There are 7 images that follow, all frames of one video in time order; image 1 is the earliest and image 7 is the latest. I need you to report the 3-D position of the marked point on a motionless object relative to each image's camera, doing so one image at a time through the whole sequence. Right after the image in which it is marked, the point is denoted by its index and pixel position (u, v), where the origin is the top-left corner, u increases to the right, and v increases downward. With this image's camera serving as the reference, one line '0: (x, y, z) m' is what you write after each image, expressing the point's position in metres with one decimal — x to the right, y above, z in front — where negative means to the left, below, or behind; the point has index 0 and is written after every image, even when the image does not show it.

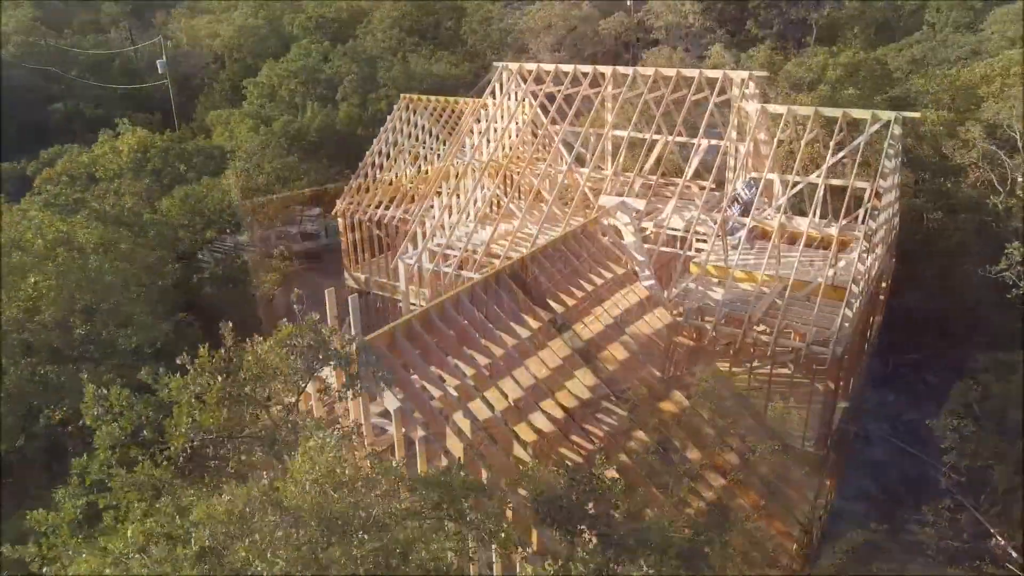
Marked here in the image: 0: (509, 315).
0: (0.0, -0.3, +8.1) m
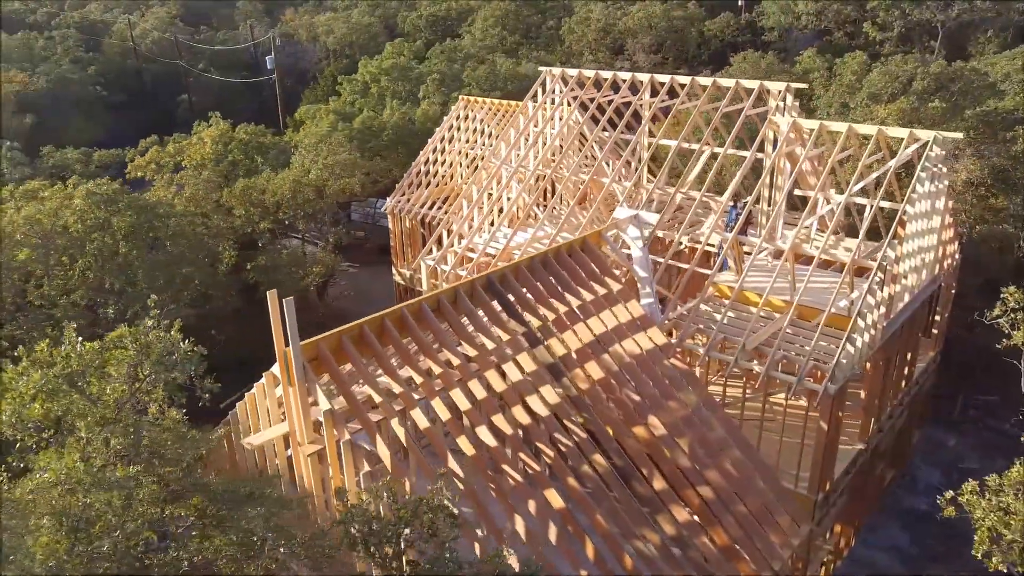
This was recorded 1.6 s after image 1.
0: (-0.3, -0.4, +8.1) m
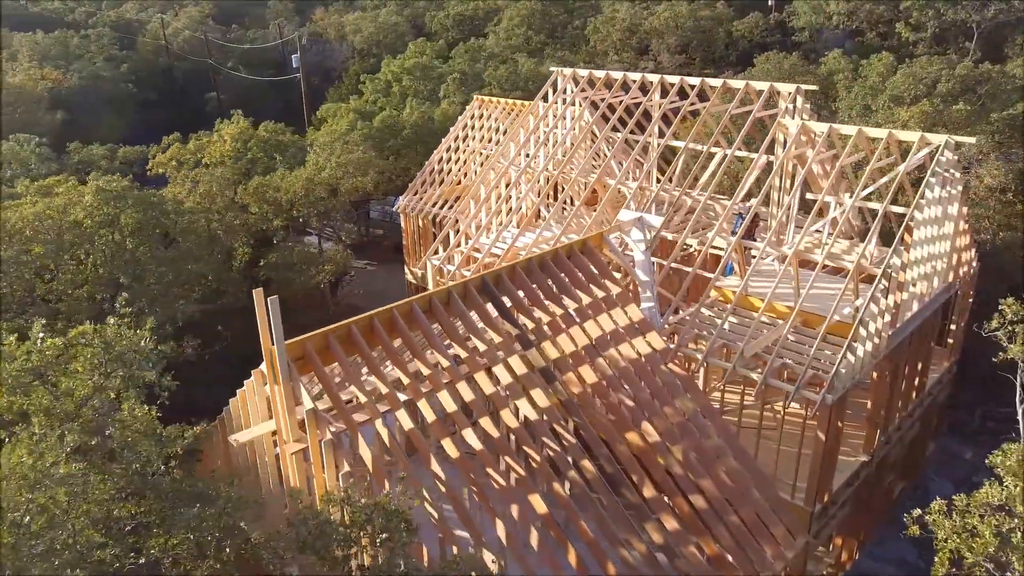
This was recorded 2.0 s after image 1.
0: (-0.4, -0.4, +8.0) m
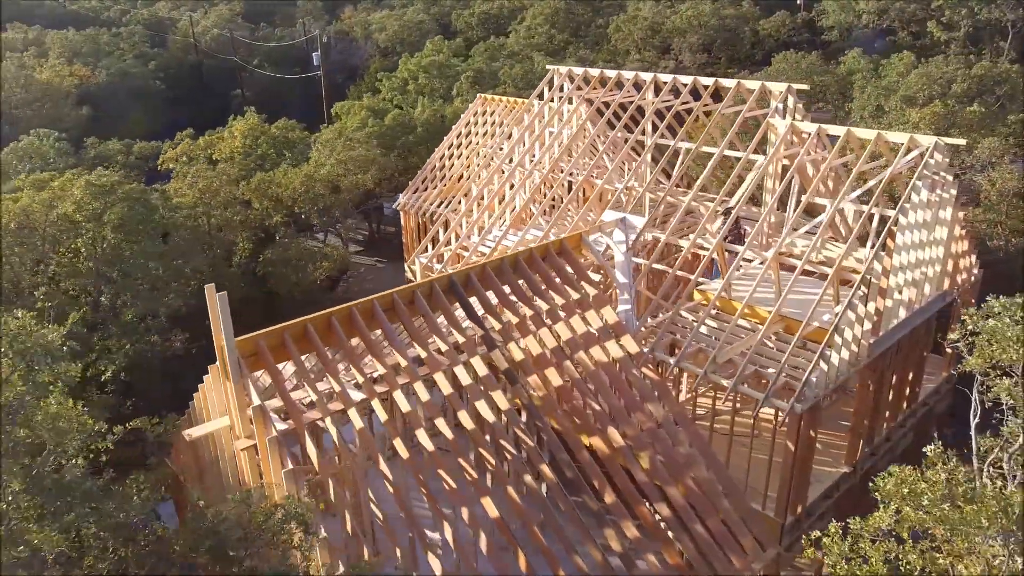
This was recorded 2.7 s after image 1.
0: (-0.8, -0.4, +7.9) m
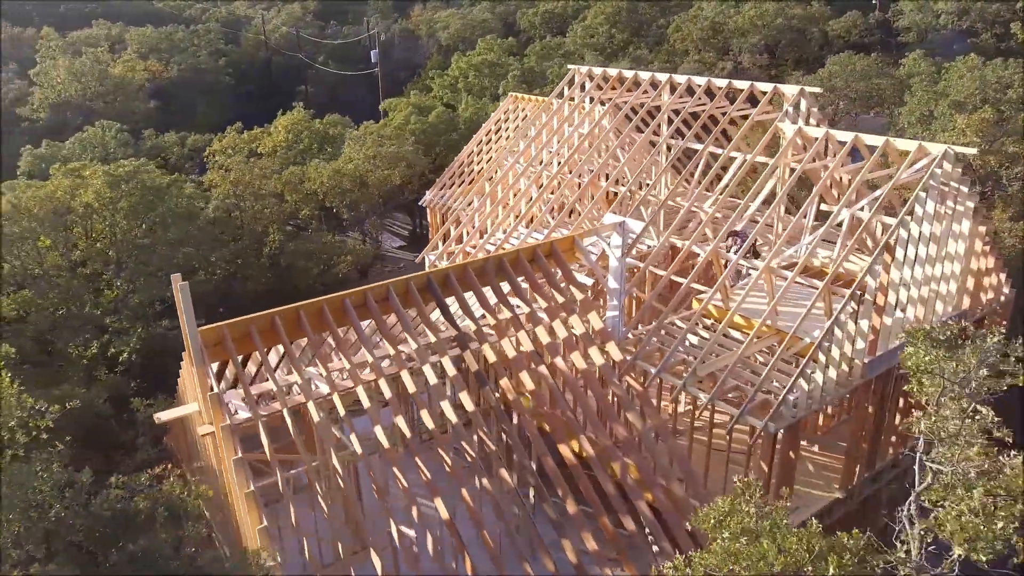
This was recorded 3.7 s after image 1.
0: (-1.1, -0.4, +7.9) m
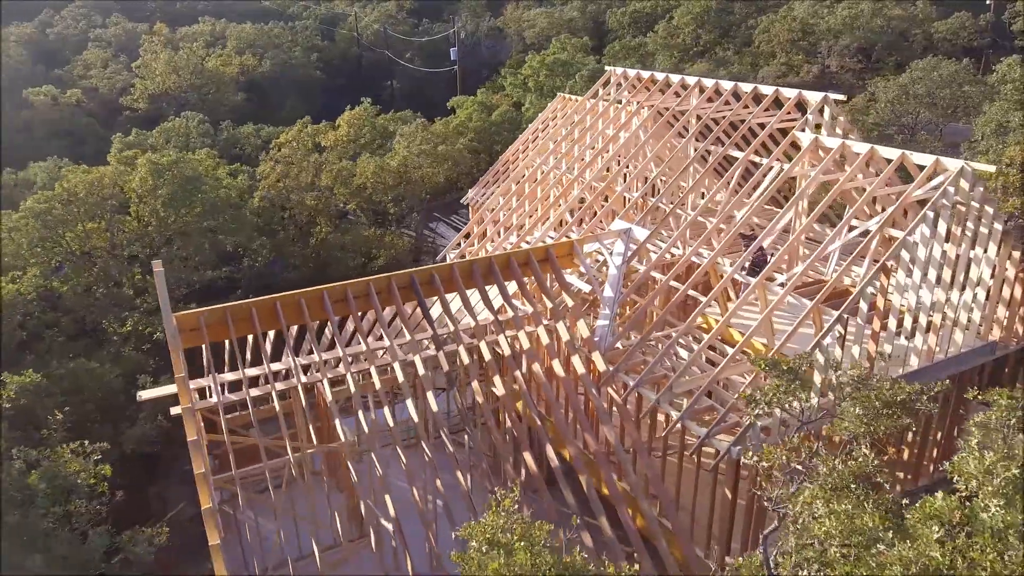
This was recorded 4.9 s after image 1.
0: (-1.4, -0.4, +8.0) m
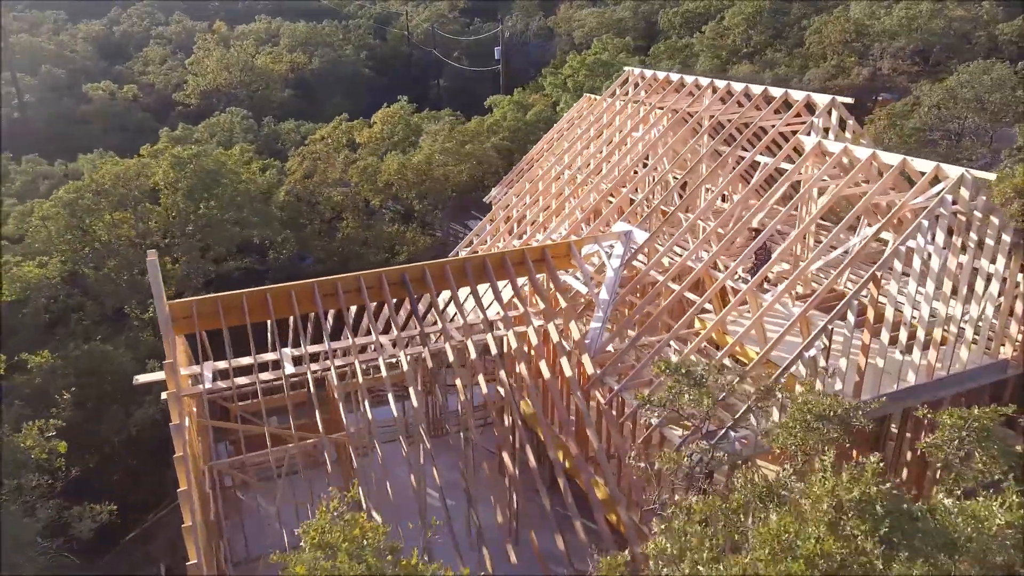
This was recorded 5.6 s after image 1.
0: (-1.5, -0.3, +8.1) m
